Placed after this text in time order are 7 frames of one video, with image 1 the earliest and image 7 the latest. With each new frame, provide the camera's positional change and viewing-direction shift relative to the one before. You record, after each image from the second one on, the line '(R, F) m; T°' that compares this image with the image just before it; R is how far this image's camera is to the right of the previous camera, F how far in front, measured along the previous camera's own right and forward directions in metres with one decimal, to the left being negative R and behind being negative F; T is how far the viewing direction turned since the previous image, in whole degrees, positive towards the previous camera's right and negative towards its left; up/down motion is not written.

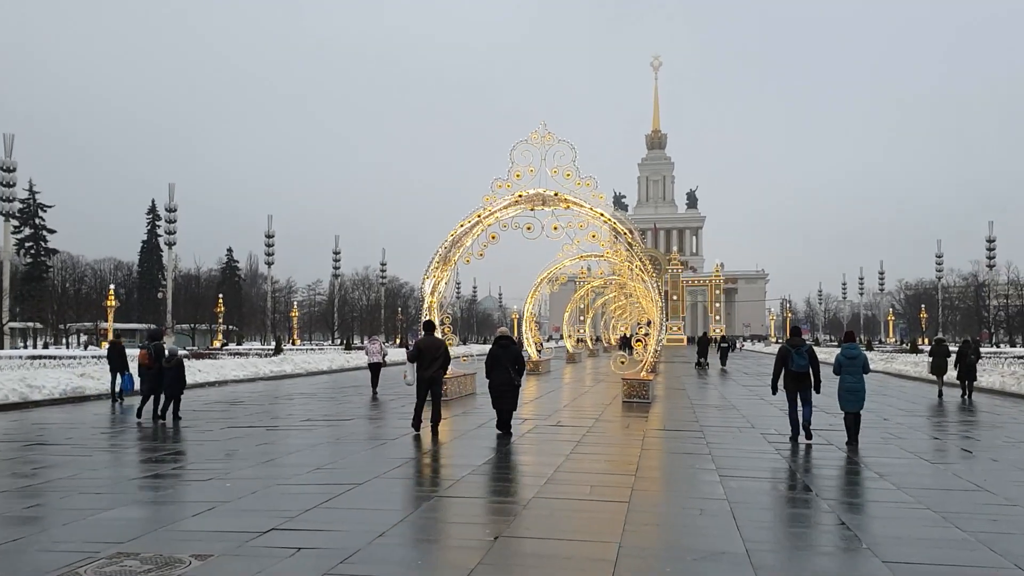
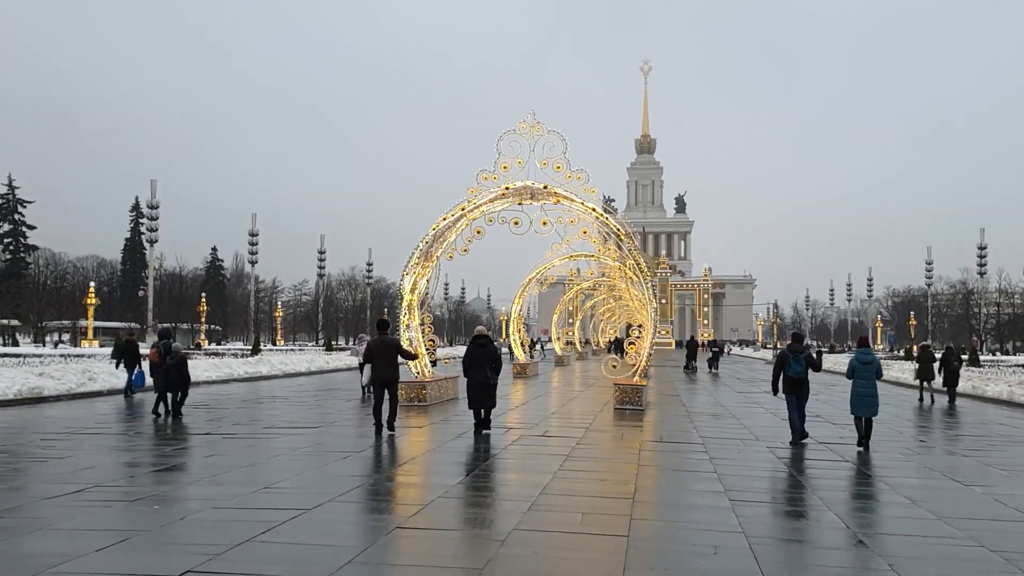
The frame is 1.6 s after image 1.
(+0.1, +1.0) m; +1°
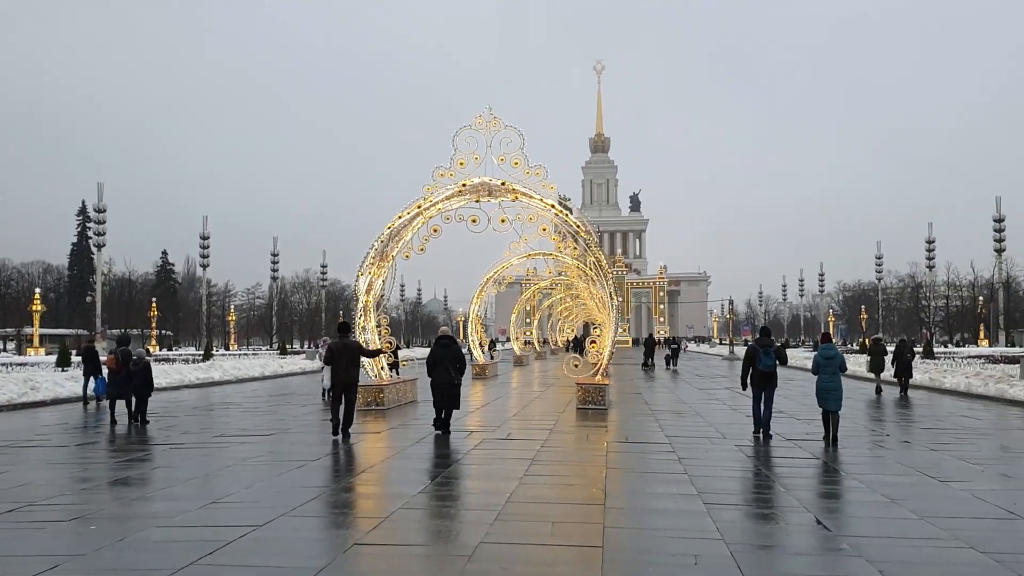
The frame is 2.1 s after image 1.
(0.0, +0.4) m; +3°
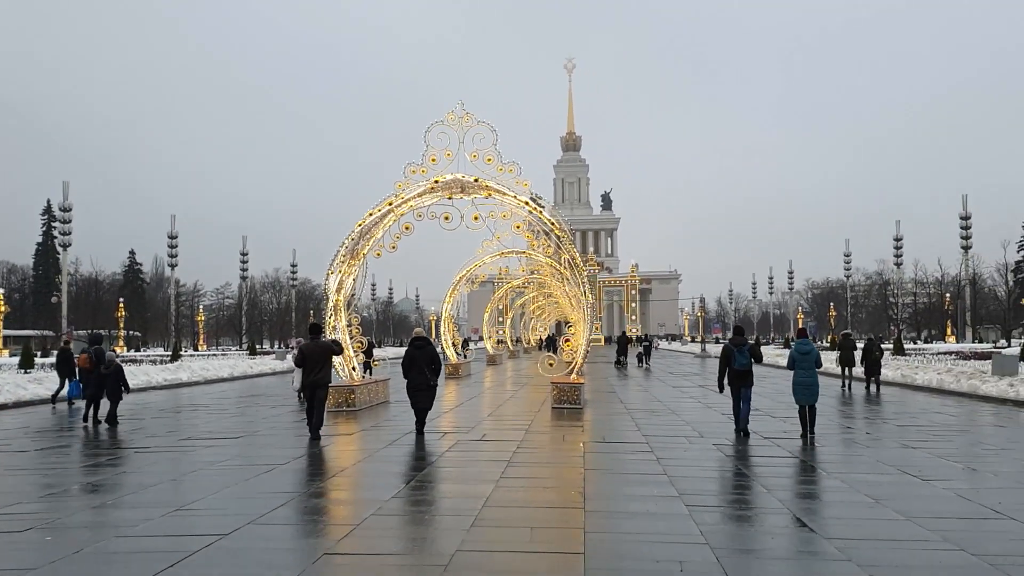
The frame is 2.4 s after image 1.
(0.0, +0.2) m; +2°
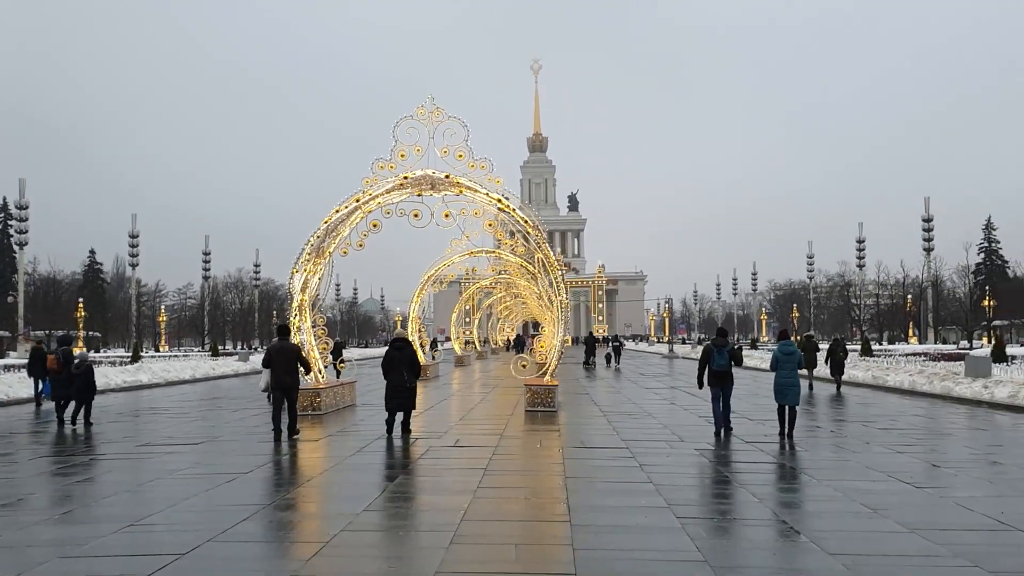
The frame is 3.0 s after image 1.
(-0.1, +0.4) m; +2°
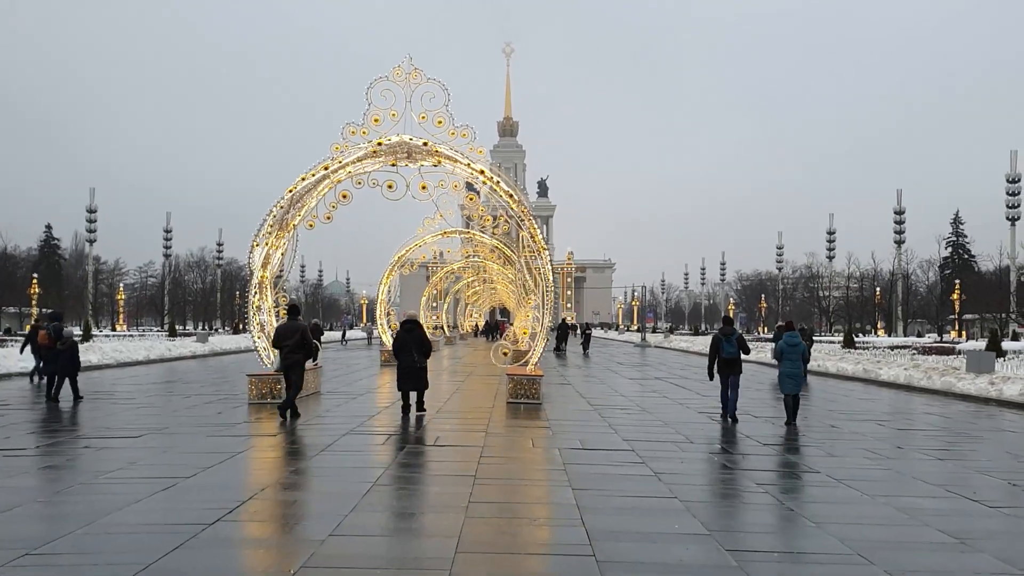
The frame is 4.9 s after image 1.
(-0.3, +1.2) m; +2°
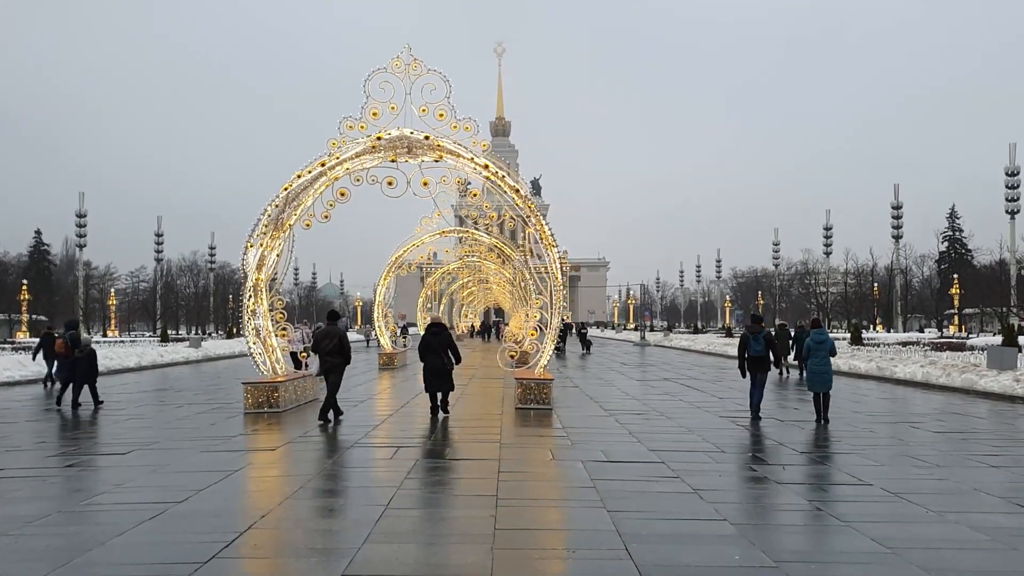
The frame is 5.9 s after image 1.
(-0.2, +0.6) m; 0°
